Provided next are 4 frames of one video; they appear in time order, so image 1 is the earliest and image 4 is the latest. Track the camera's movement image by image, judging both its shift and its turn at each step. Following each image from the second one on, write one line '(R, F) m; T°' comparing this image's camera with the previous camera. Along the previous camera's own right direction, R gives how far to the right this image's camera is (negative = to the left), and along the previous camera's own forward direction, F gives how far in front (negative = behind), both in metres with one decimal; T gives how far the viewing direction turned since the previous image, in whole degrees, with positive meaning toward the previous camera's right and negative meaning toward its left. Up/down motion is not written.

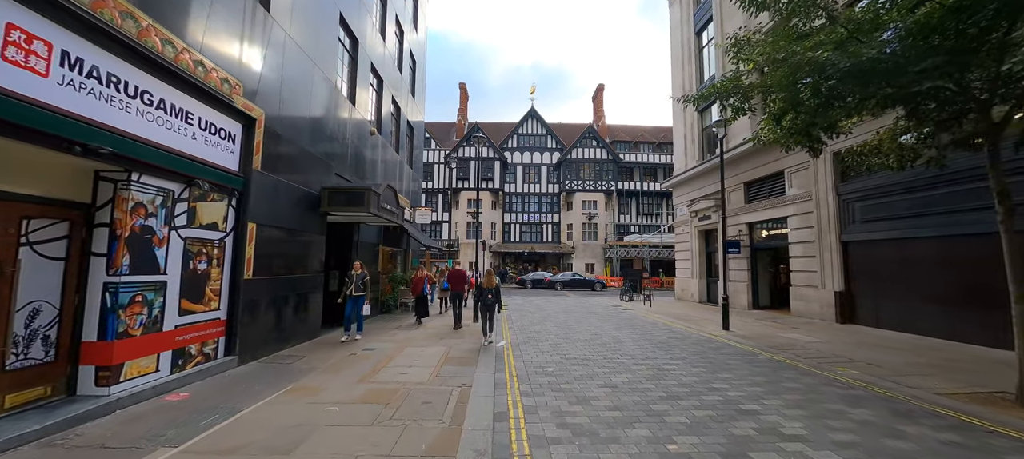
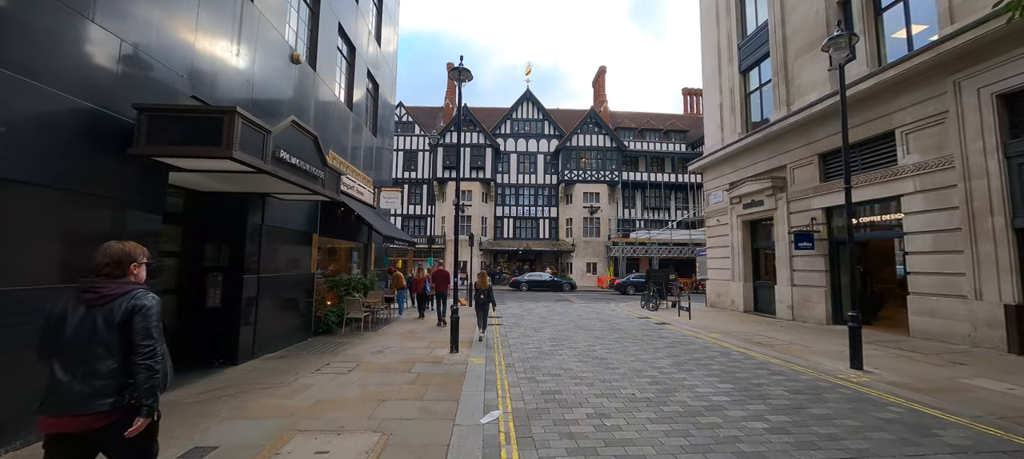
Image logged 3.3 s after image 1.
(-0.2, +4.4) m; +1°
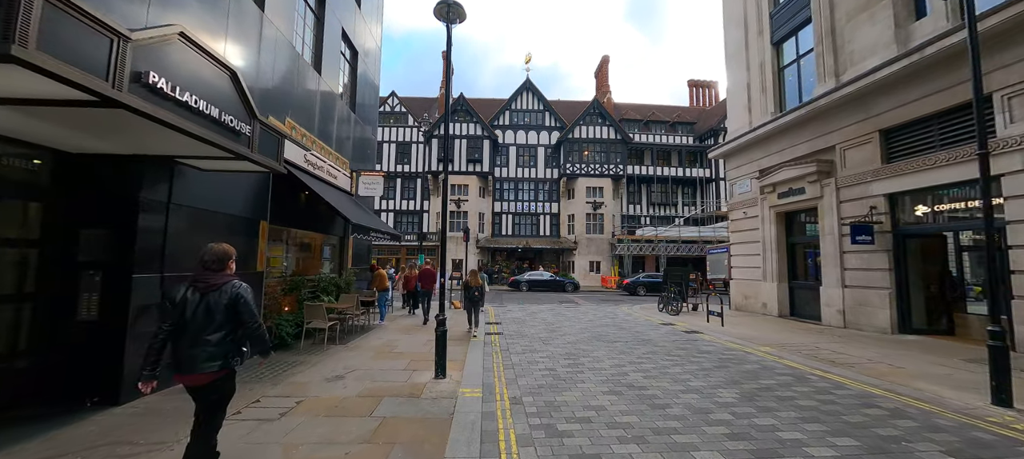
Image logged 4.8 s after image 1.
(-0.1, +2.1) m; 0°
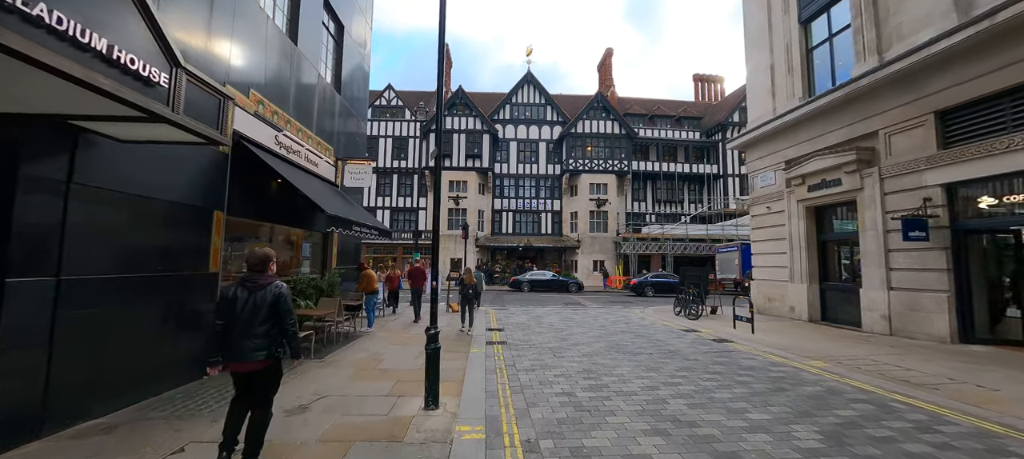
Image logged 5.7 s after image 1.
(-0.1, +1.3) m; 0°
